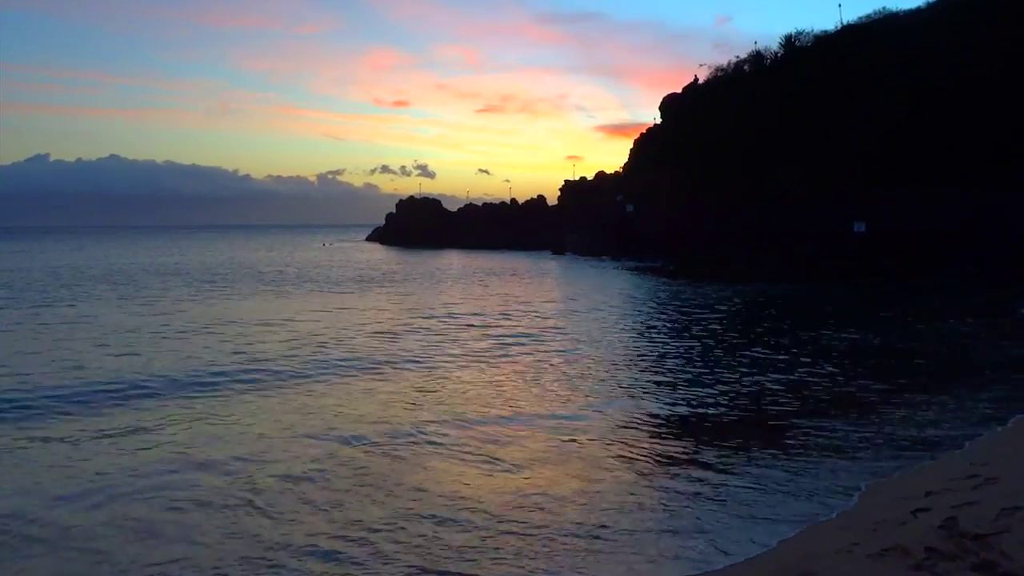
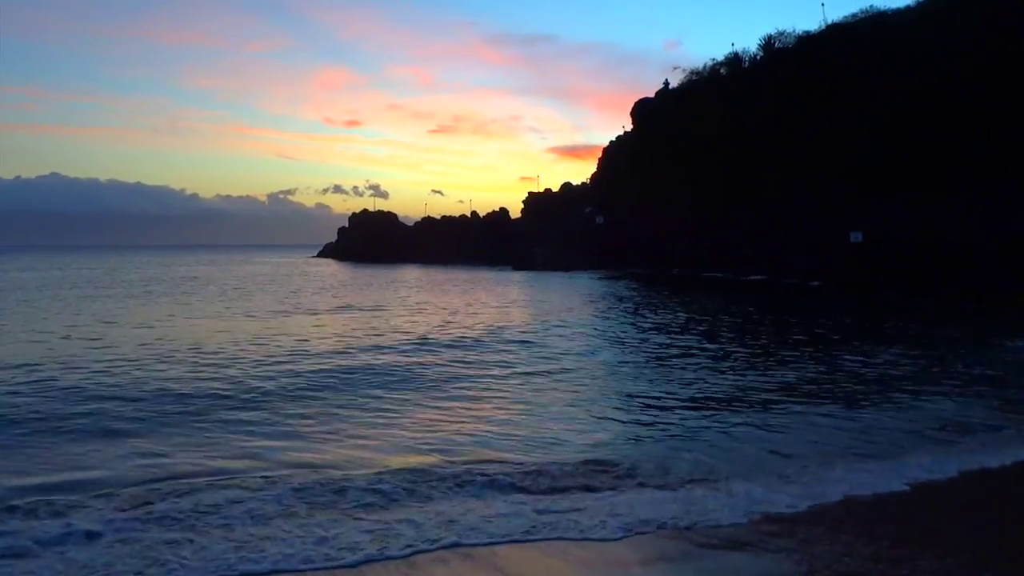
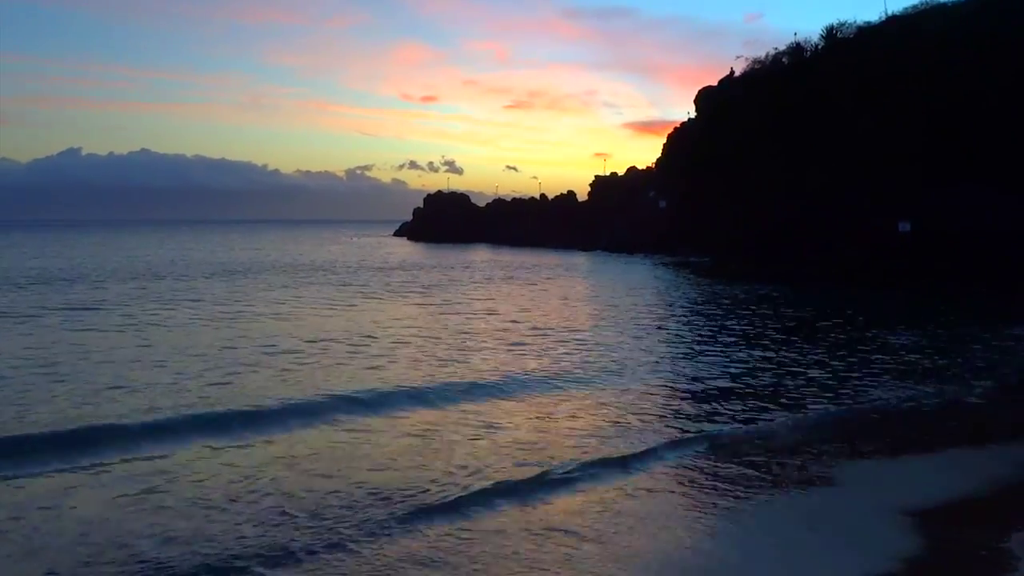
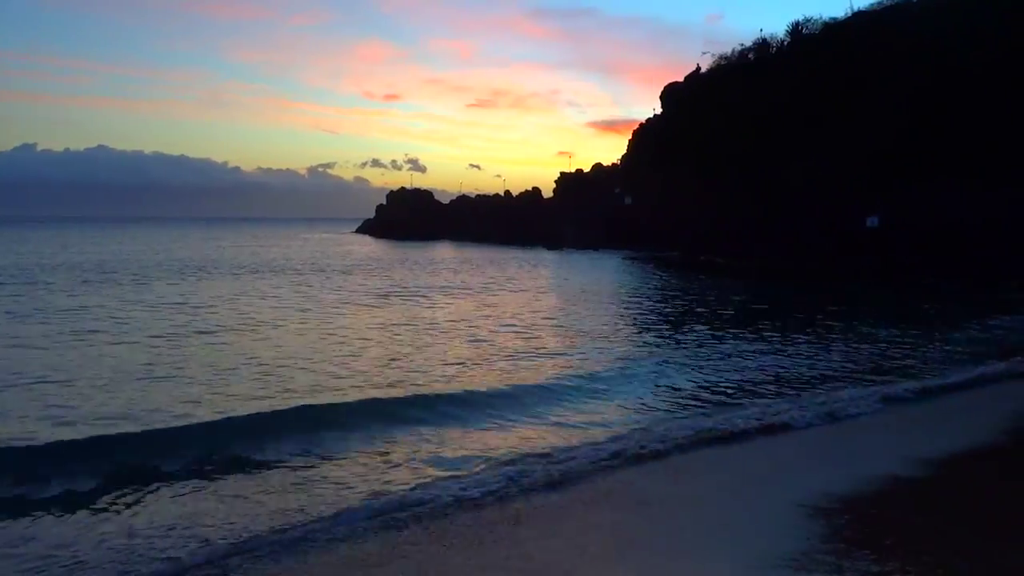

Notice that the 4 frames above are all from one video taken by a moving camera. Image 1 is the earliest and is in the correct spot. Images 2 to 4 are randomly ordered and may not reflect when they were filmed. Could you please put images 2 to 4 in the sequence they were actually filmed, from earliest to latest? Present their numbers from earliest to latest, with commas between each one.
3, 4, 2
